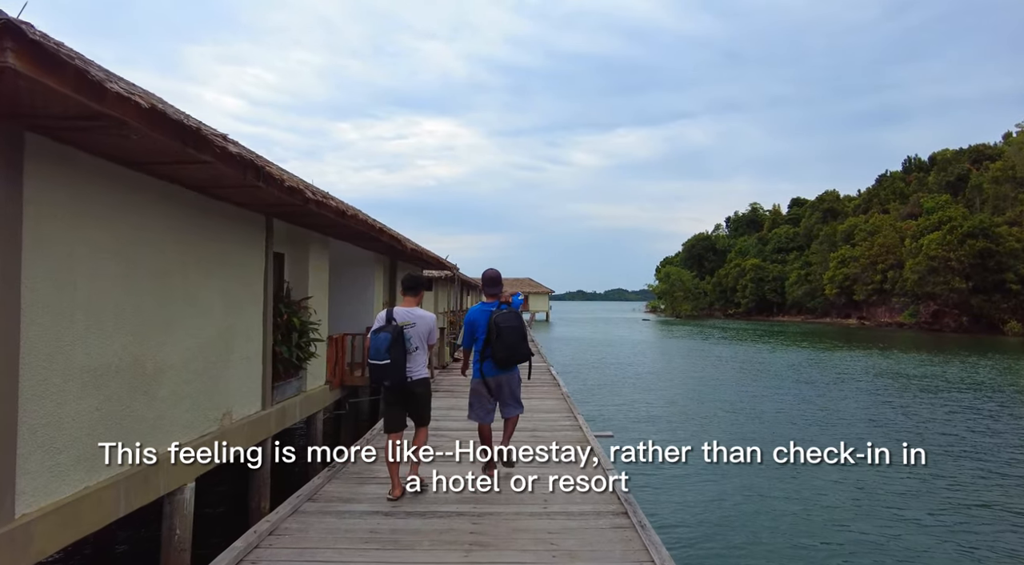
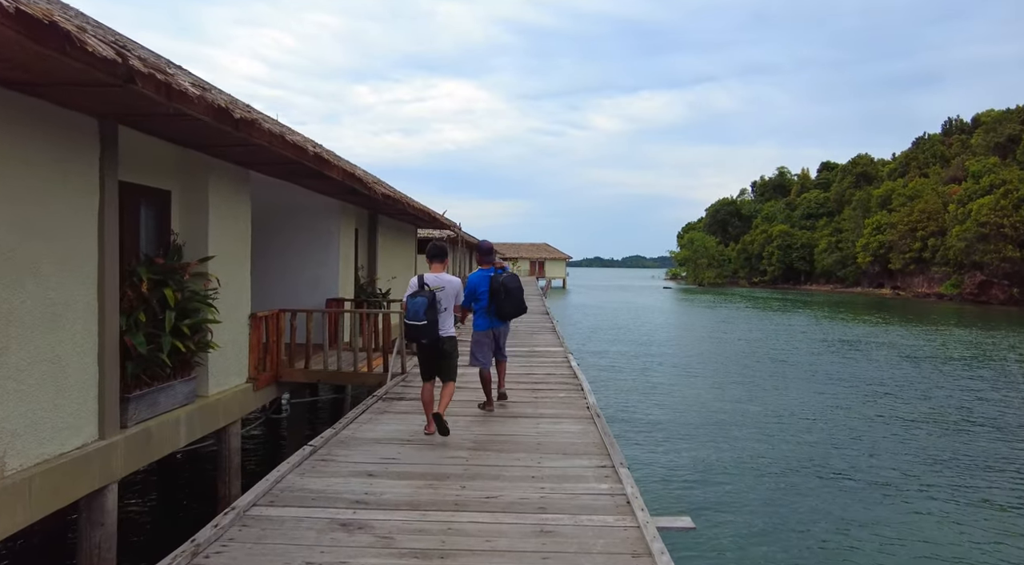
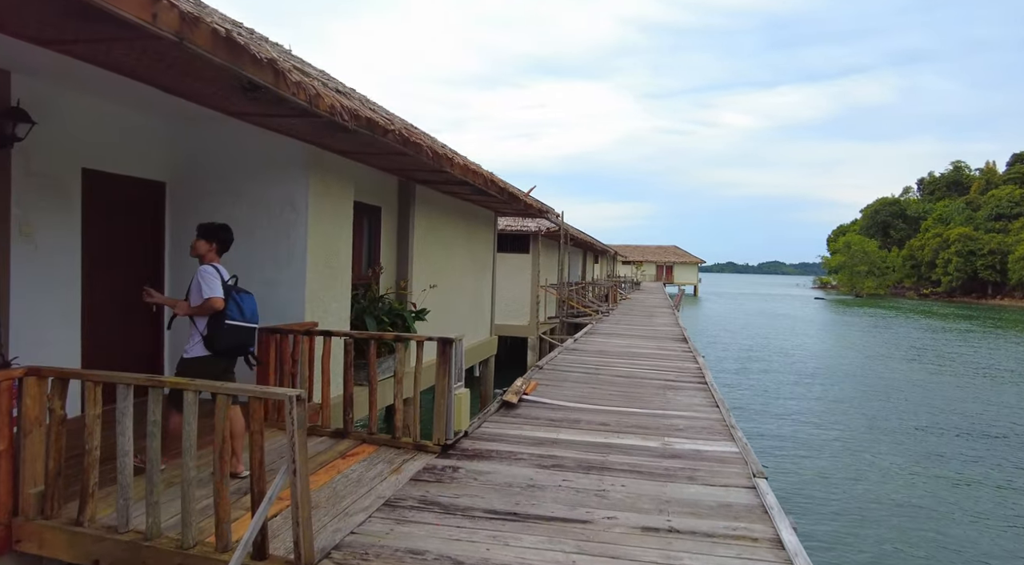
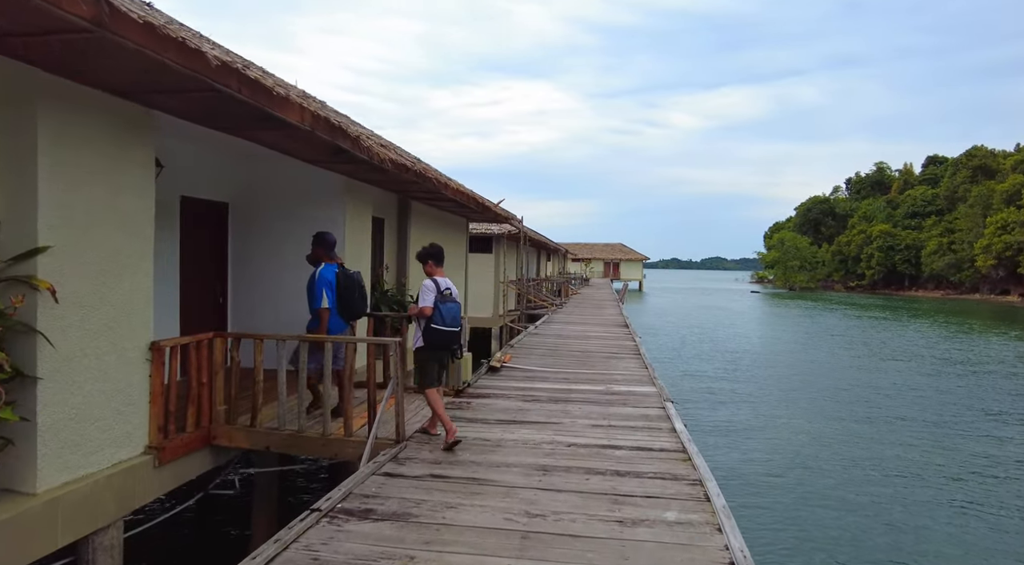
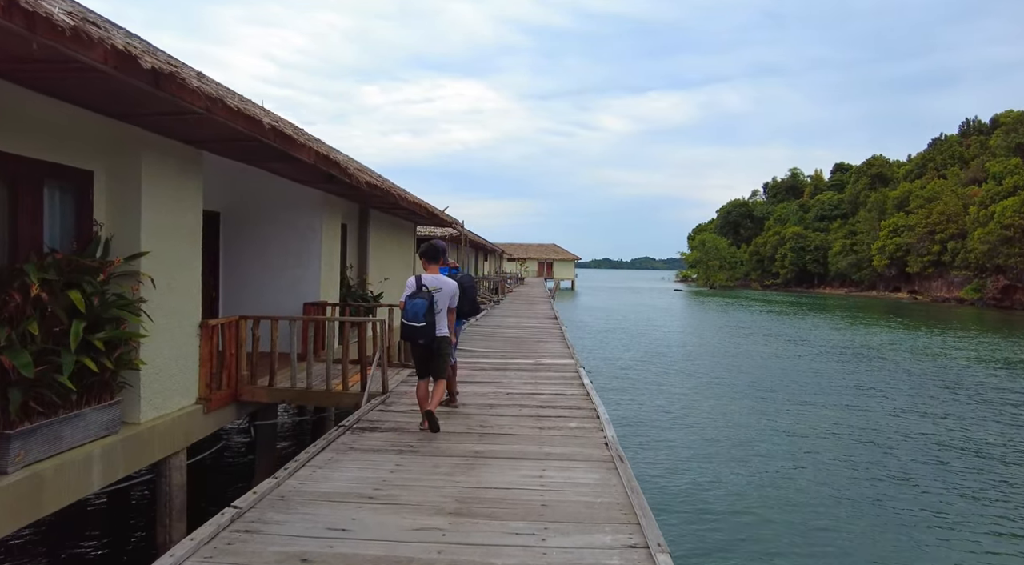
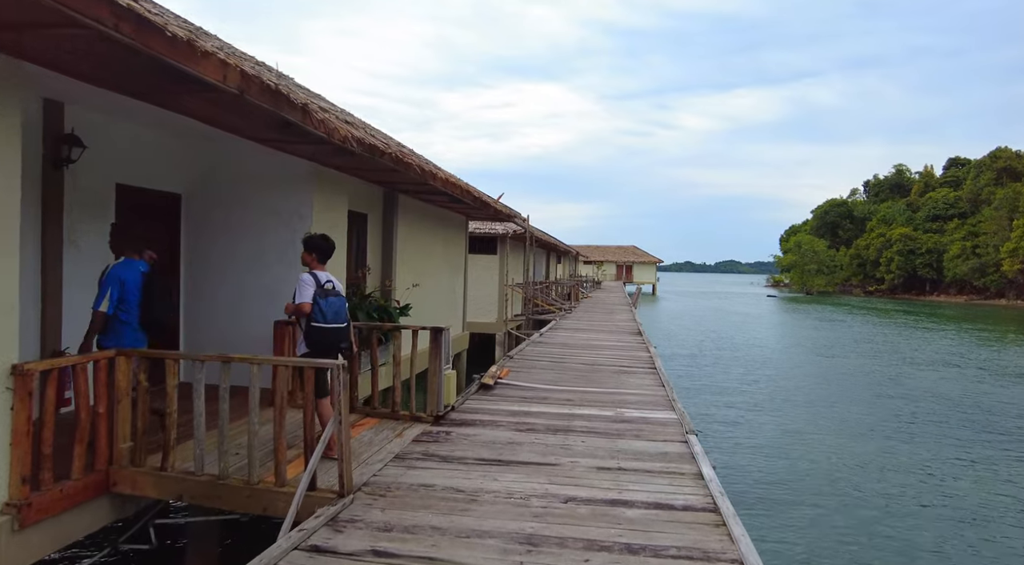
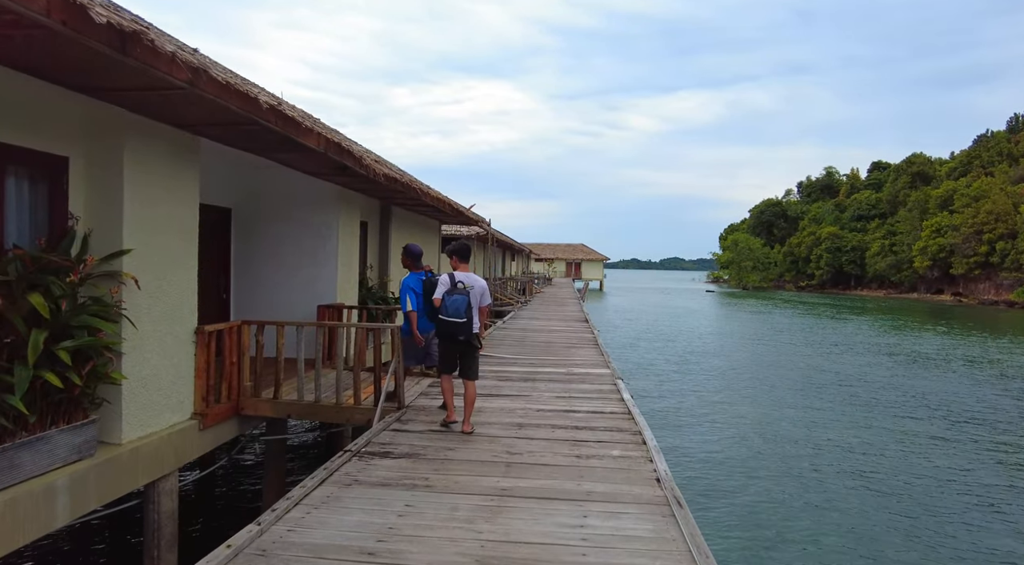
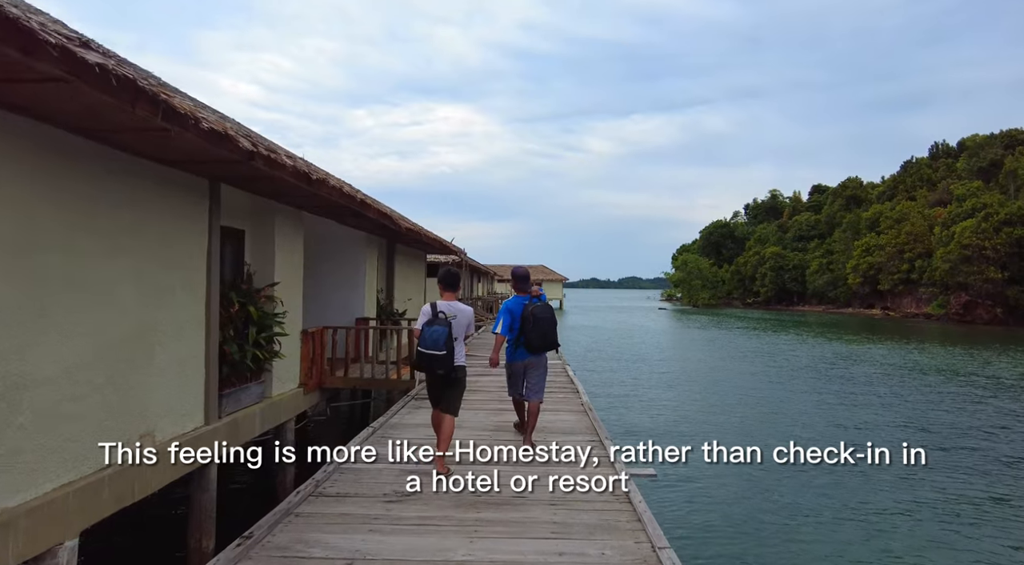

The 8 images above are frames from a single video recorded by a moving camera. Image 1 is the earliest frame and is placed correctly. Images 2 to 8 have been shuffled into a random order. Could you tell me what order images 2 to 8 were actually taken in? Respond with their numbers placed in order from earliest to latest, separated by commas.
8, 2, 5, 7, 4, 6, 3
